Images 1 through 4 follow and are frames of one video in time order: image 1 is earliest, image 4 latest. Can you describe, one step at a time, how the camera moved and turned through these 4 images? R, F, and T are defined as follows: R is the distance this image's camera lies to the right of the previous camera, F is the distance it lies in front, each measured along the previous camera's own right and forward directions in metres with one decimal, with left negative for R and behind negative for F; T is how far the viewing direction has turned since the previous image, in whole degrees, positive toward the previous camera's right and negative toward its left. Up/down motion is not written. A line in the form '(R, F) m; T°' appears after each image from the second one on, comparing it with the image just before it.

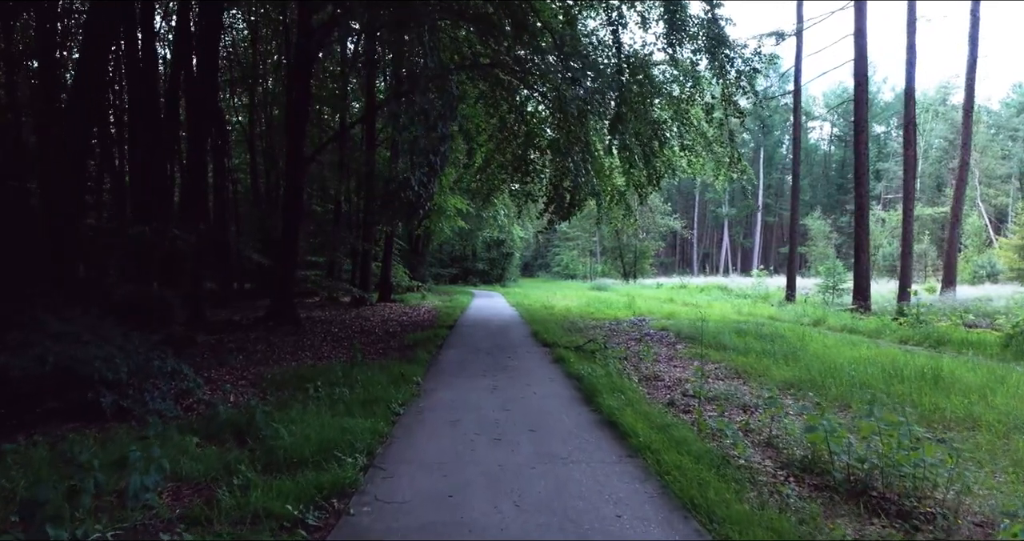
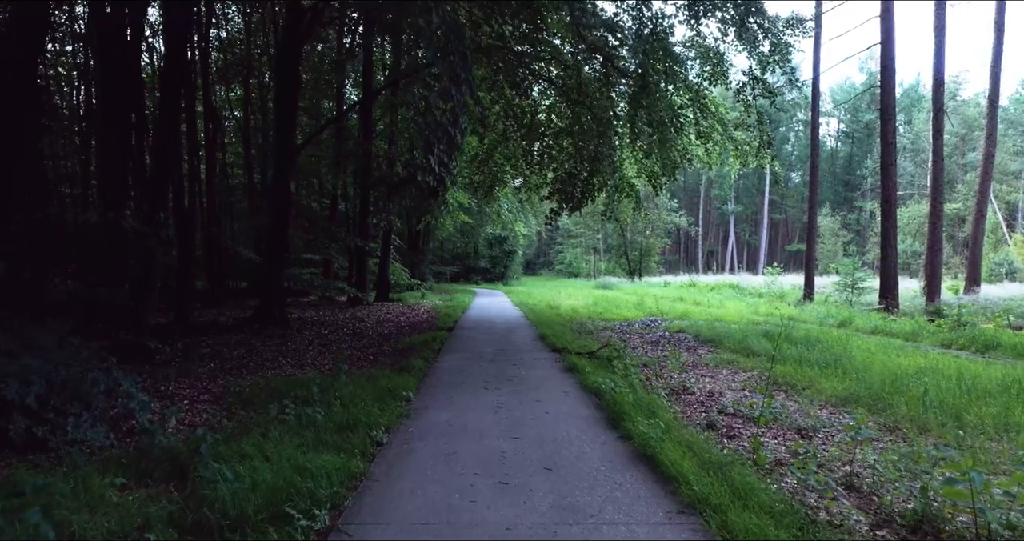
(-0.1, +1.0) m; 0°
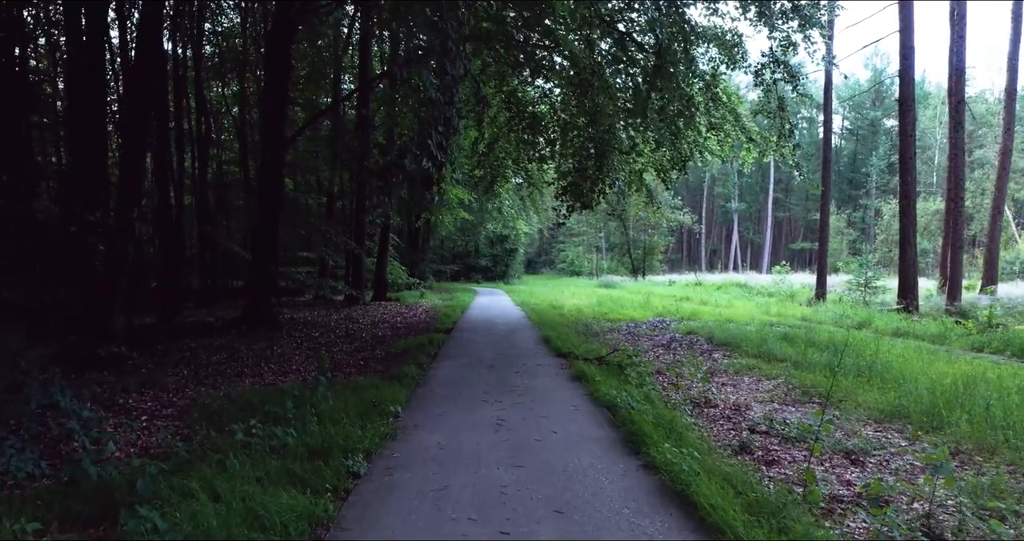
(0.0, +0.7) m; 0°
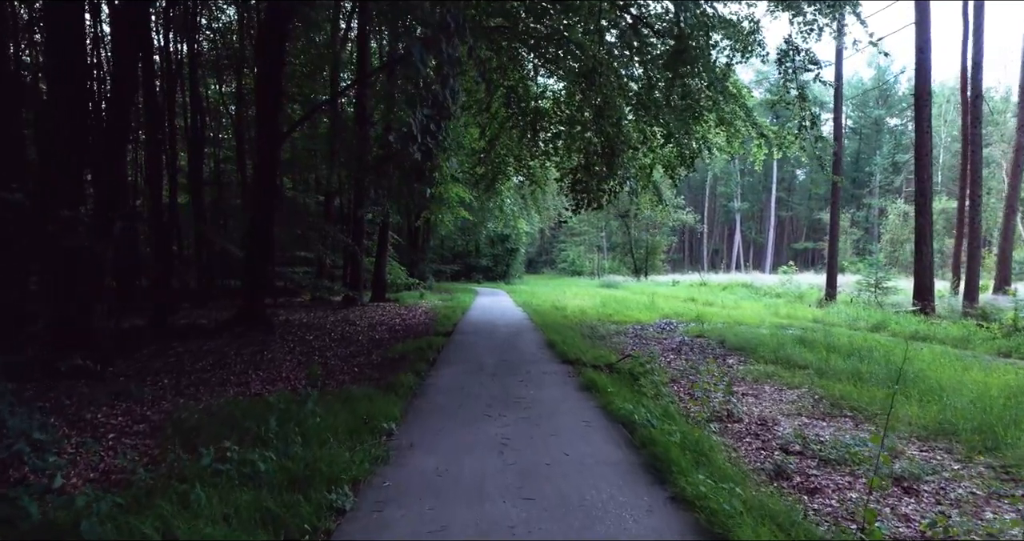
(0.0, +0.5) m; 0°
